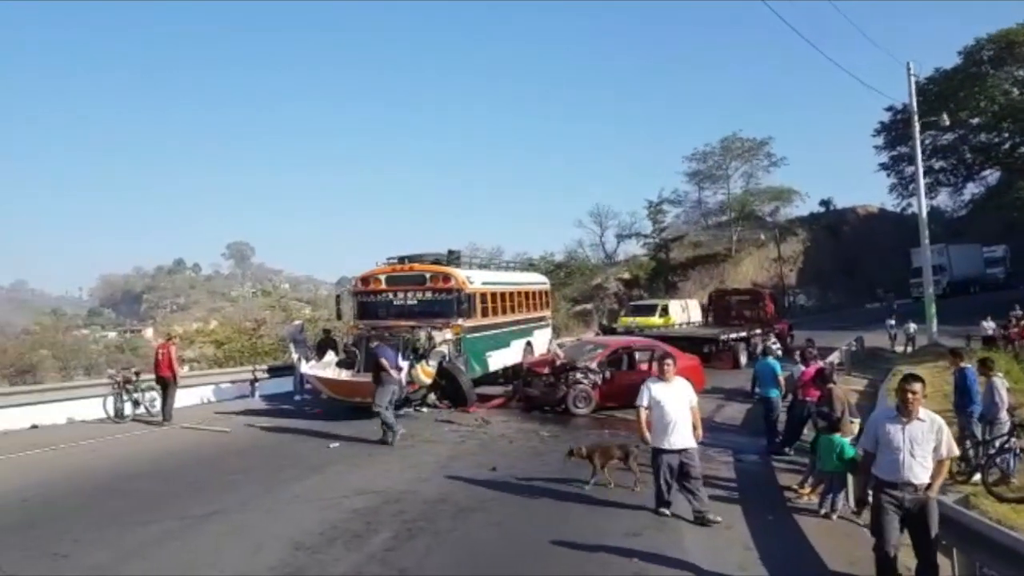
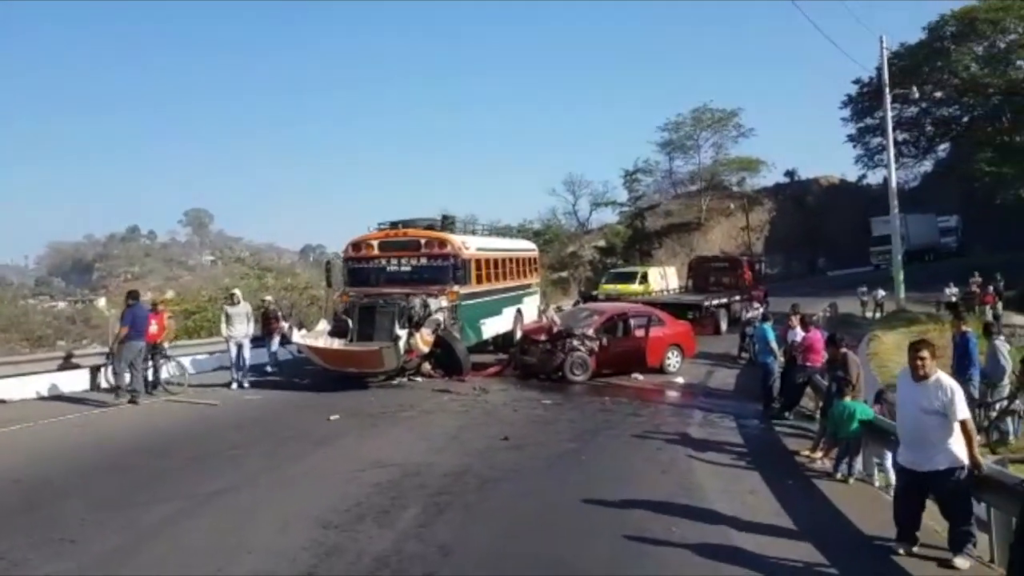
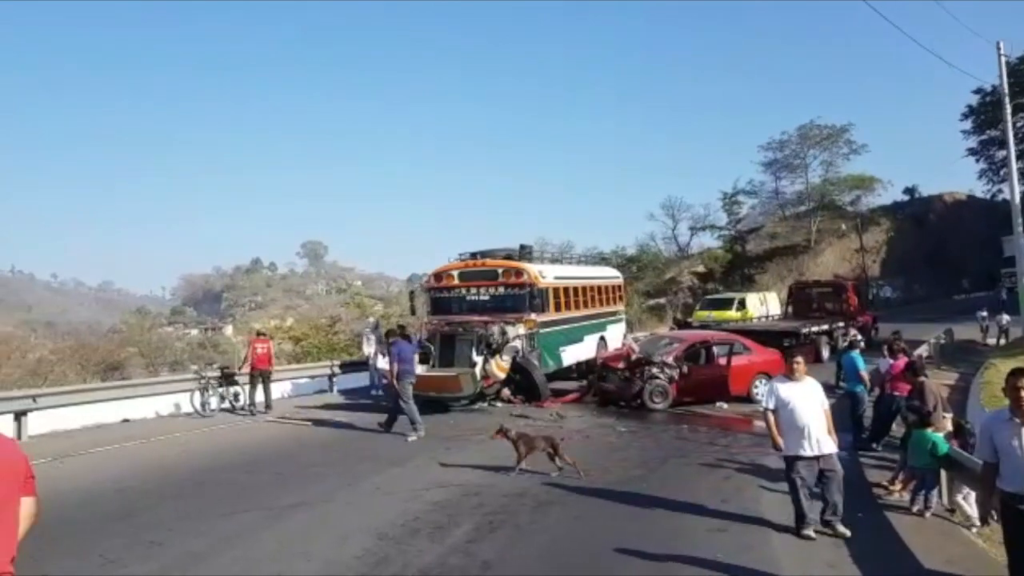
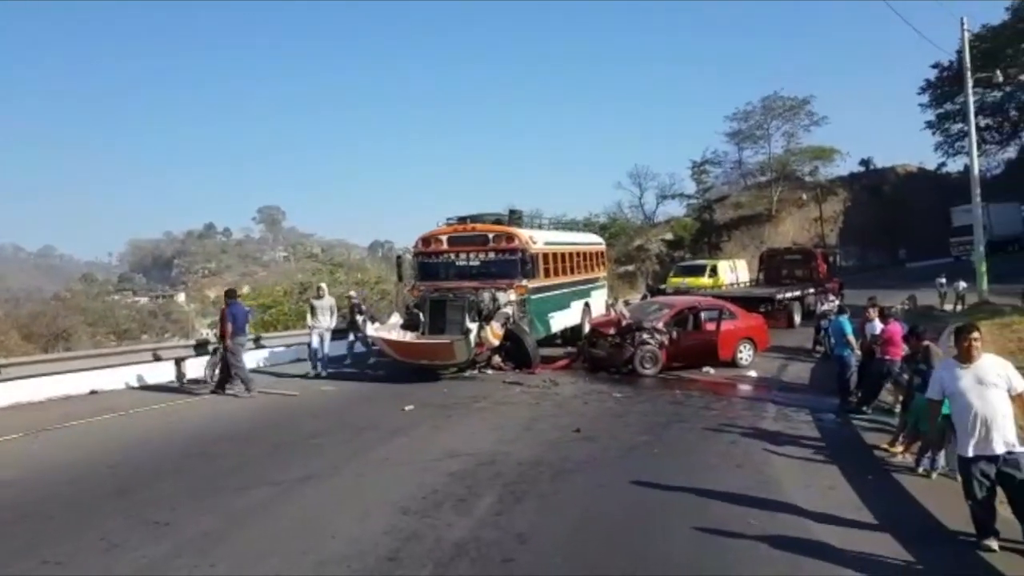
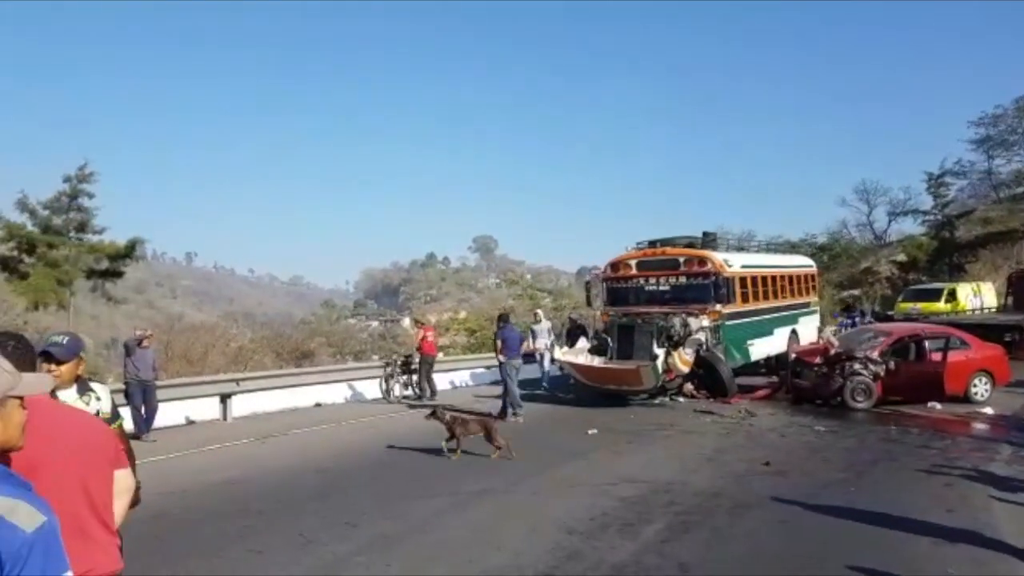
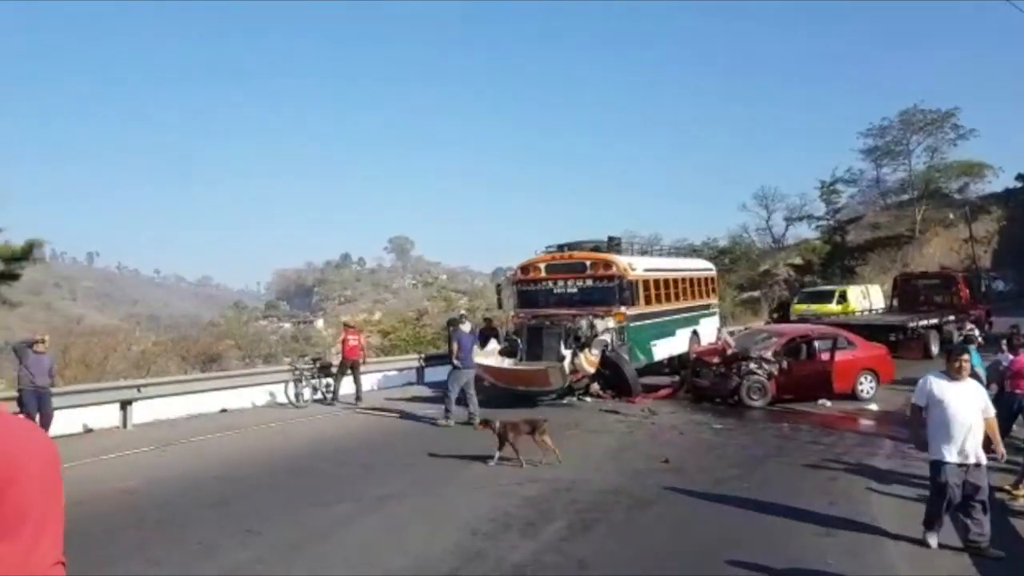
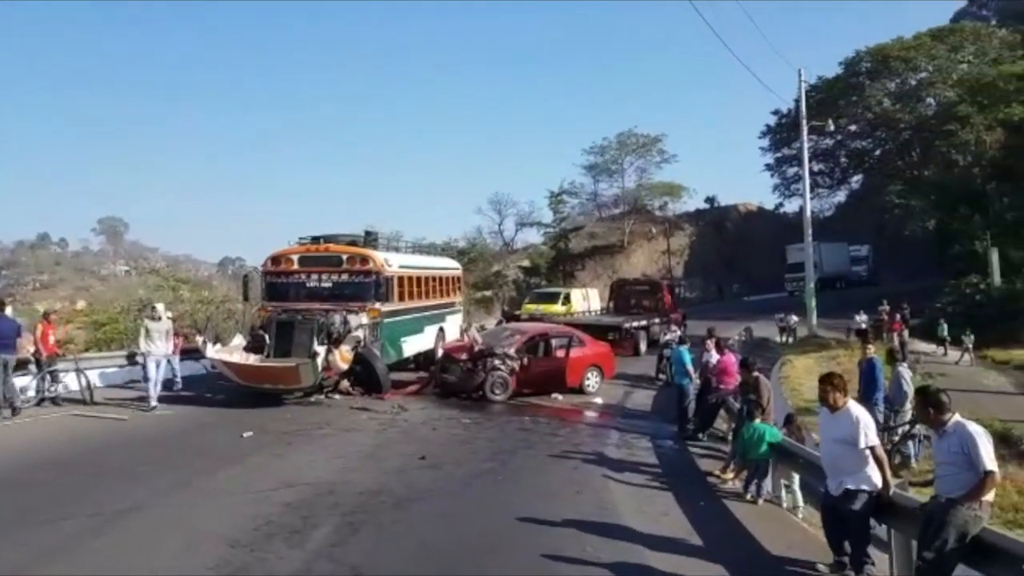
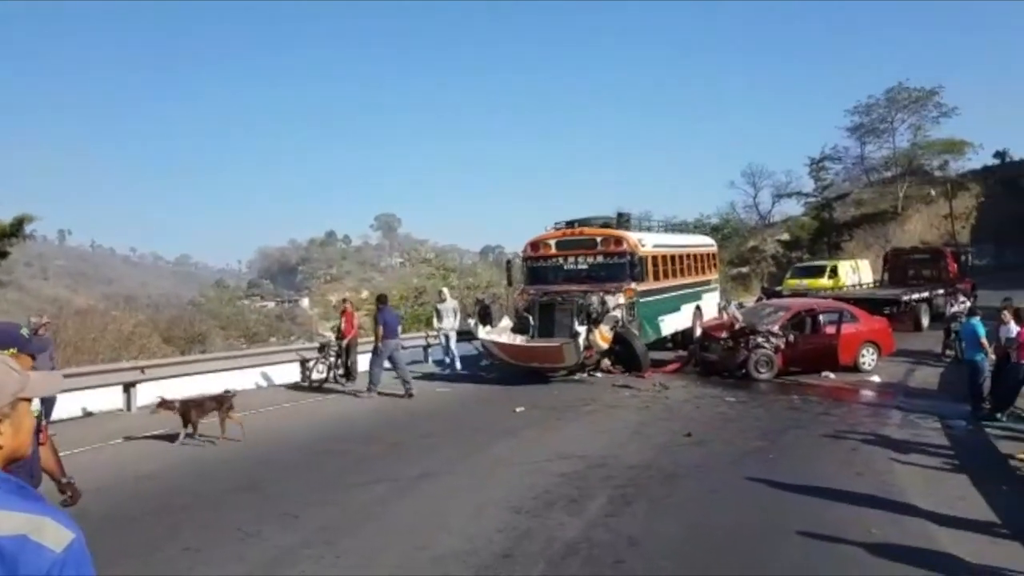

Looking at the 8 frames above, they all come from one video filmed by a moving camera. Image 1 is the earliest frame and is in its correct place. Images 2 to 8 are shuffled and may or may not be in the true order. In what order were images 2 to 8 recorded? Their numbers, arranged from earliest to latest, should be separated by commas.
3, 6, 5, 8, 4, 2, 7
